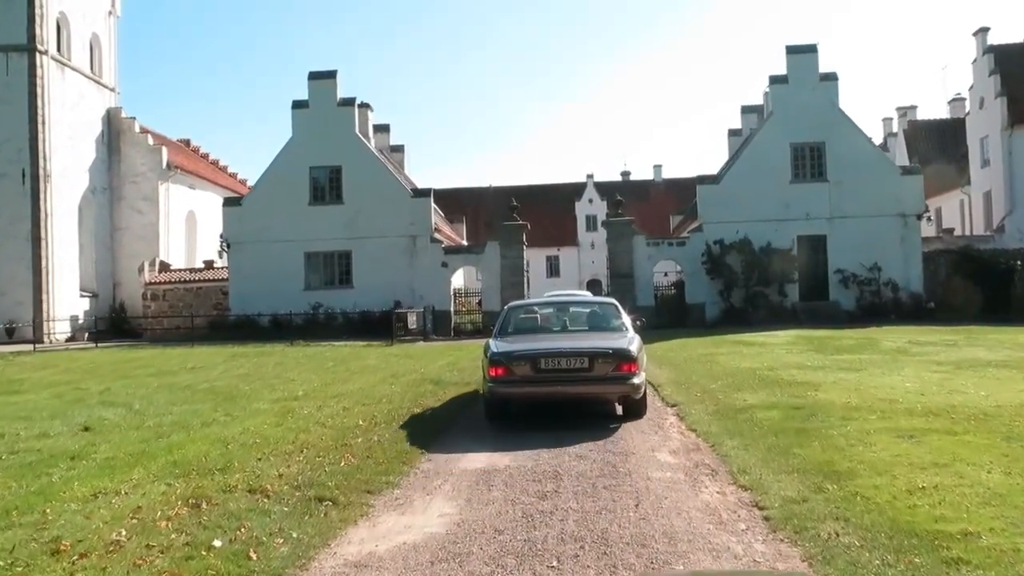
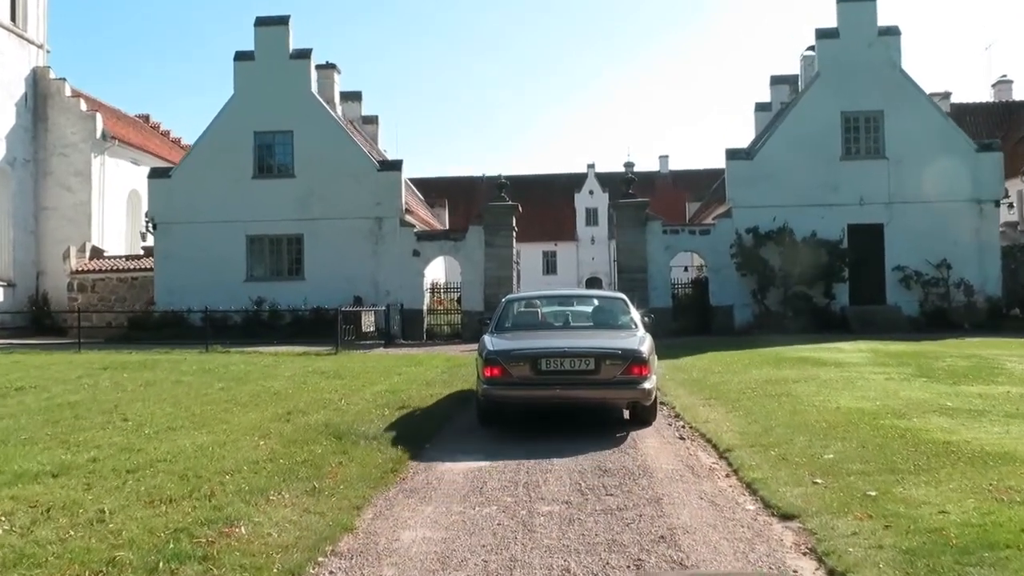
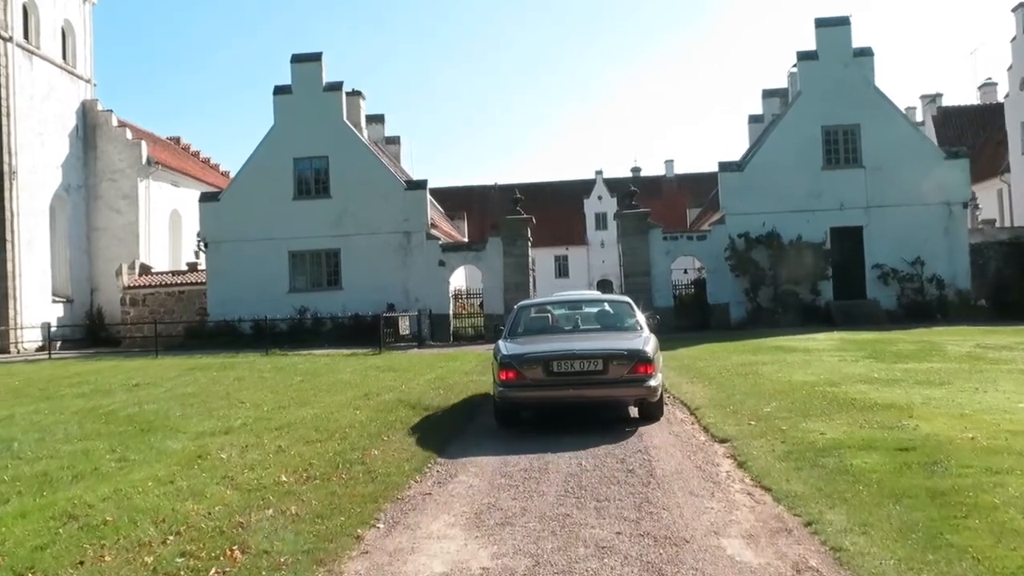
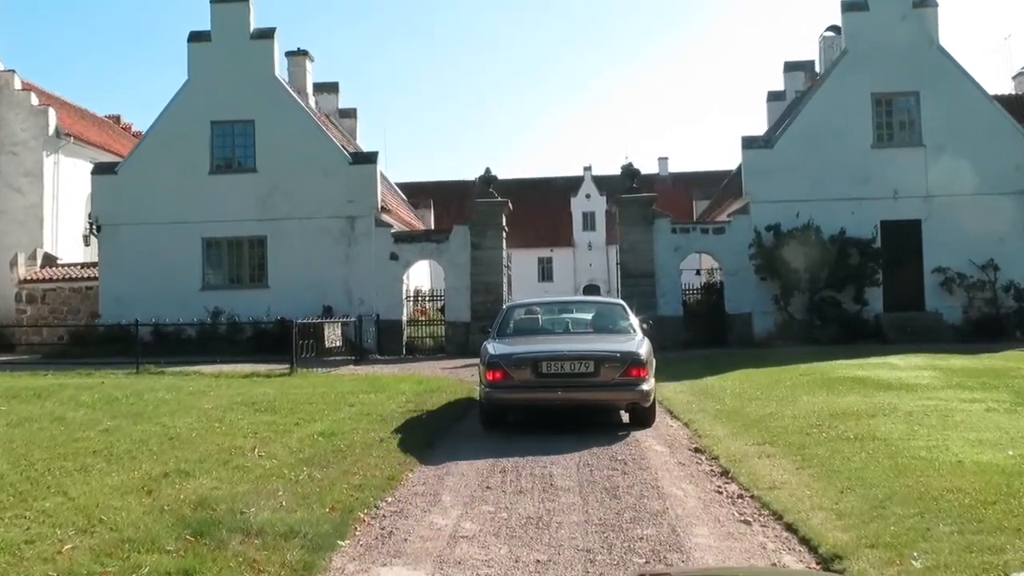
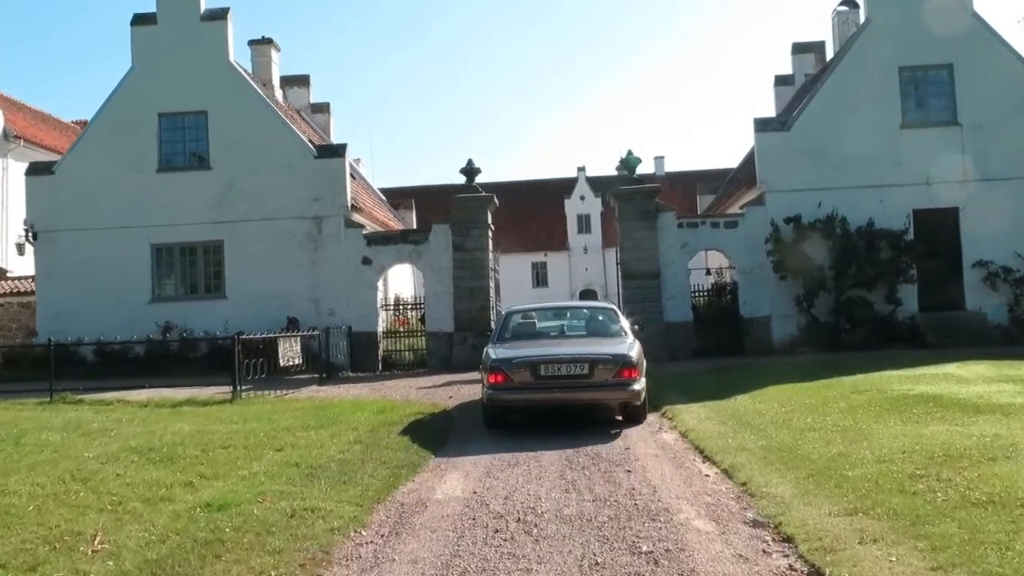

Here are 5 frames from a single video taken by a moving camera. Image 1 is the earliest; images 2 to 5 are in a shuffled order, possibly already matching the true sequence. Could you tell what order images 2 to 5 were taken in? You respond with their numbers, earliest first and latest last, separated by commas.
3, 2, 4, 5
